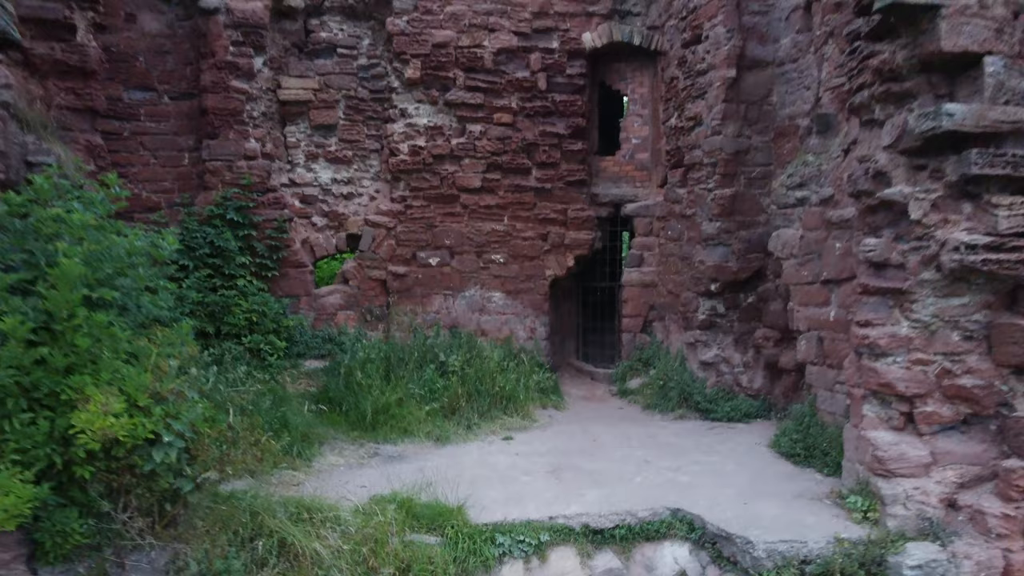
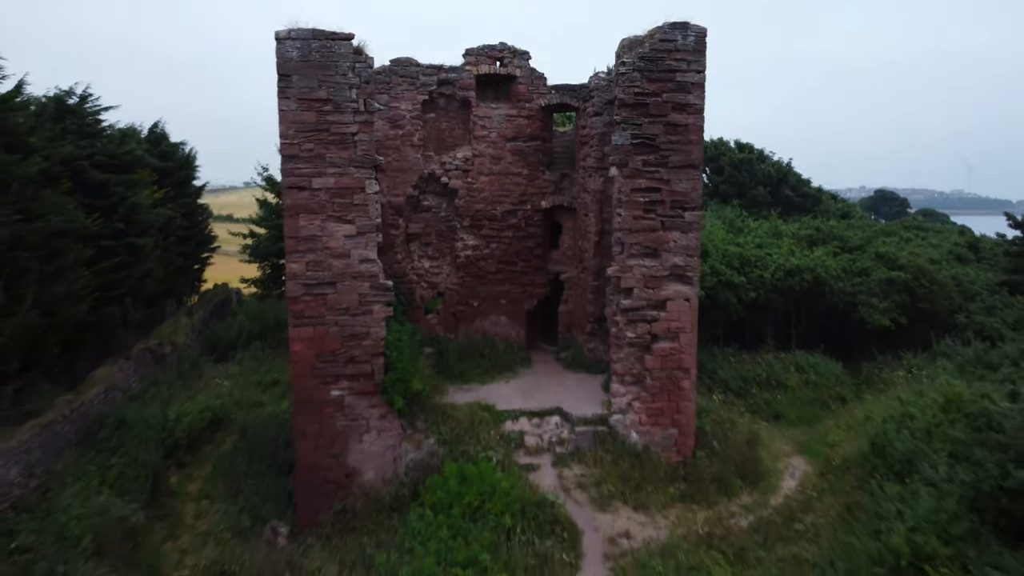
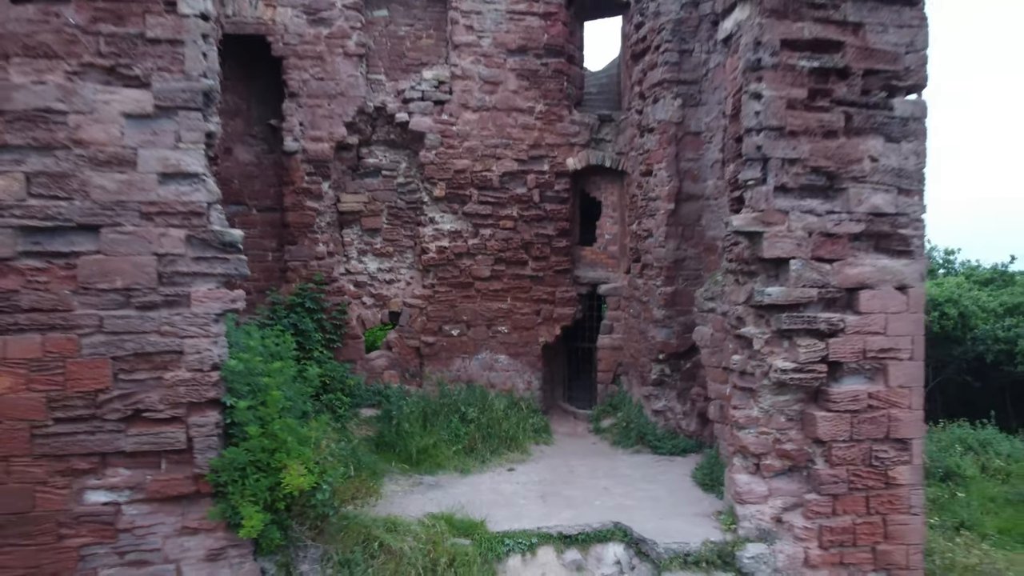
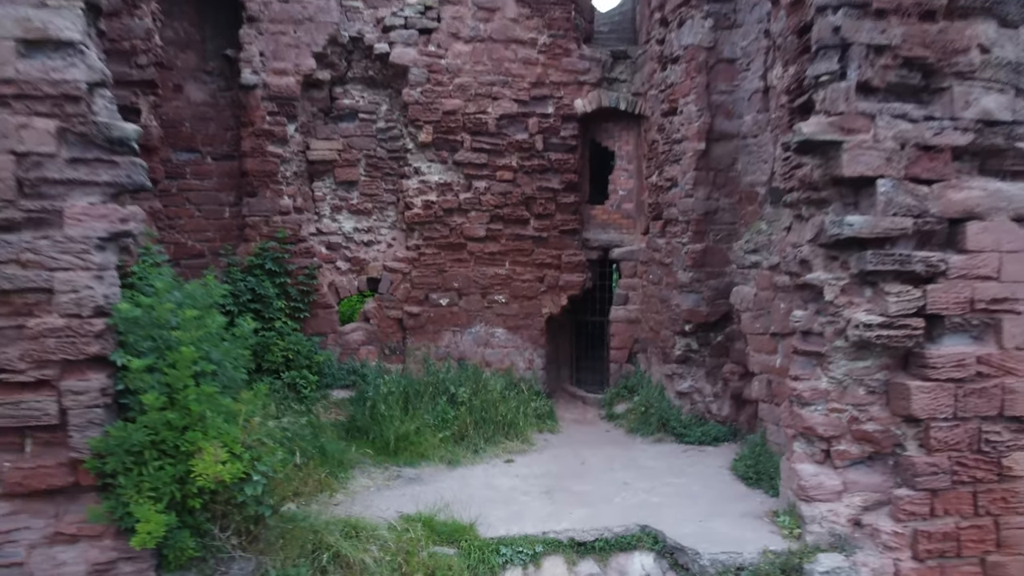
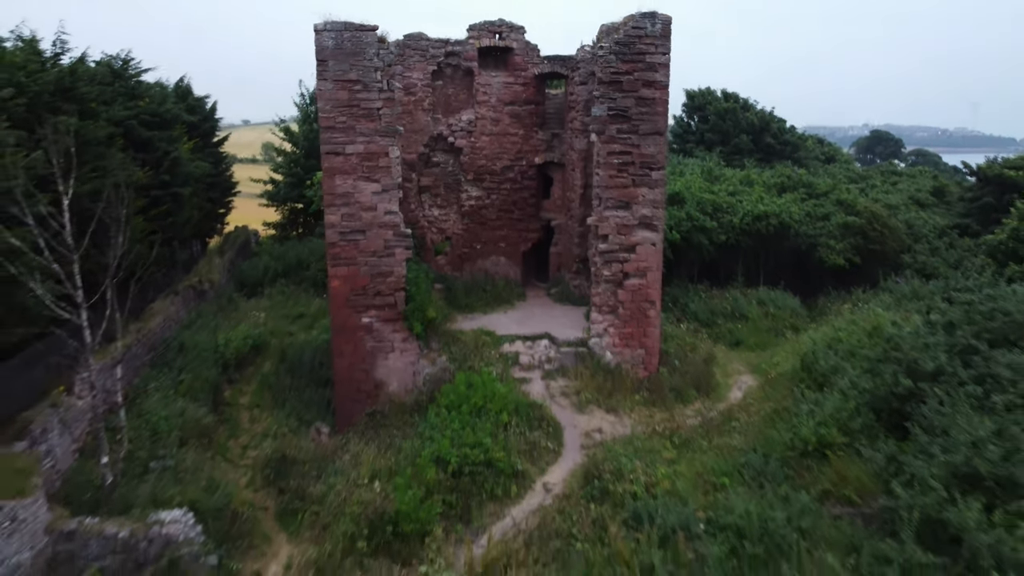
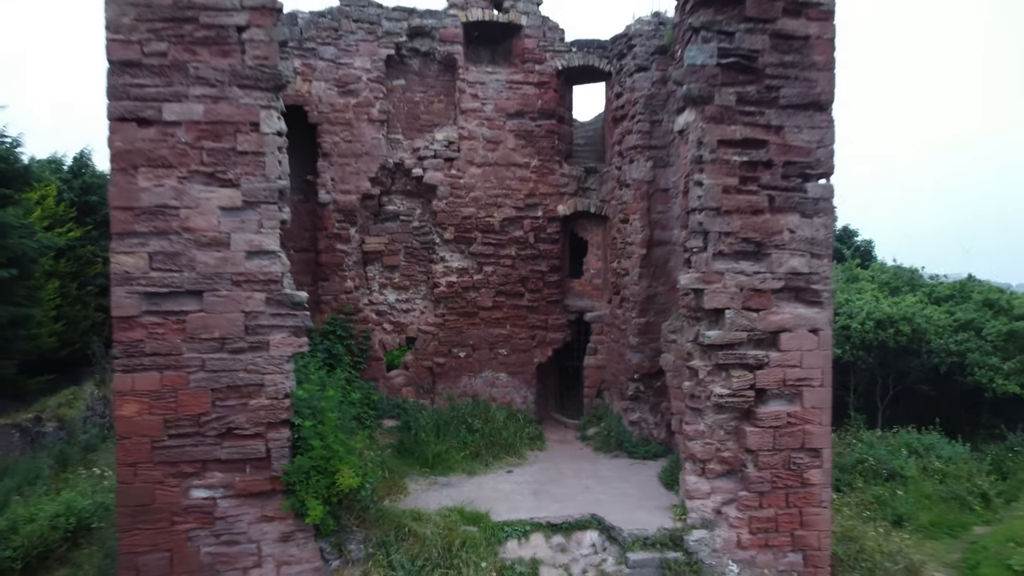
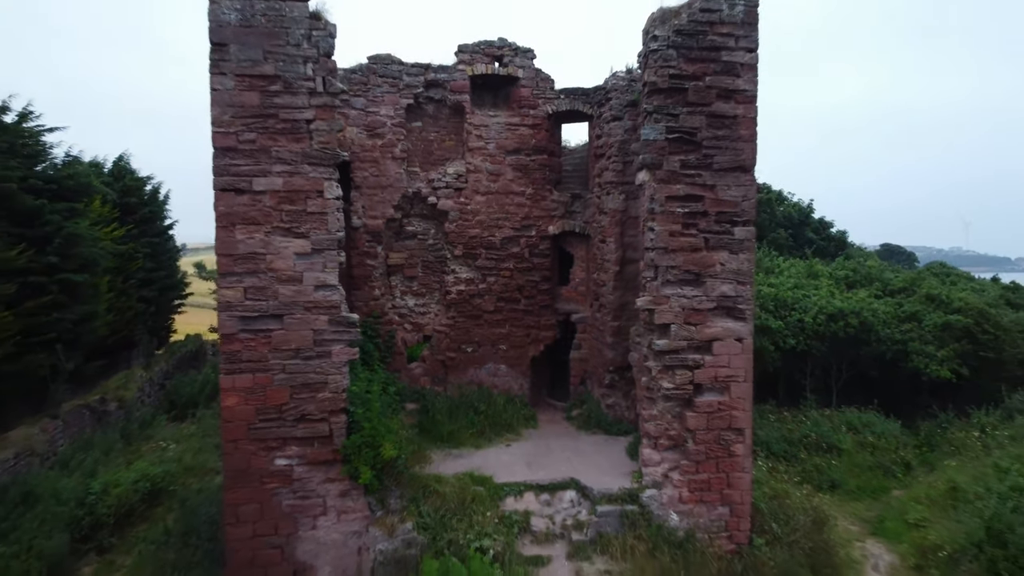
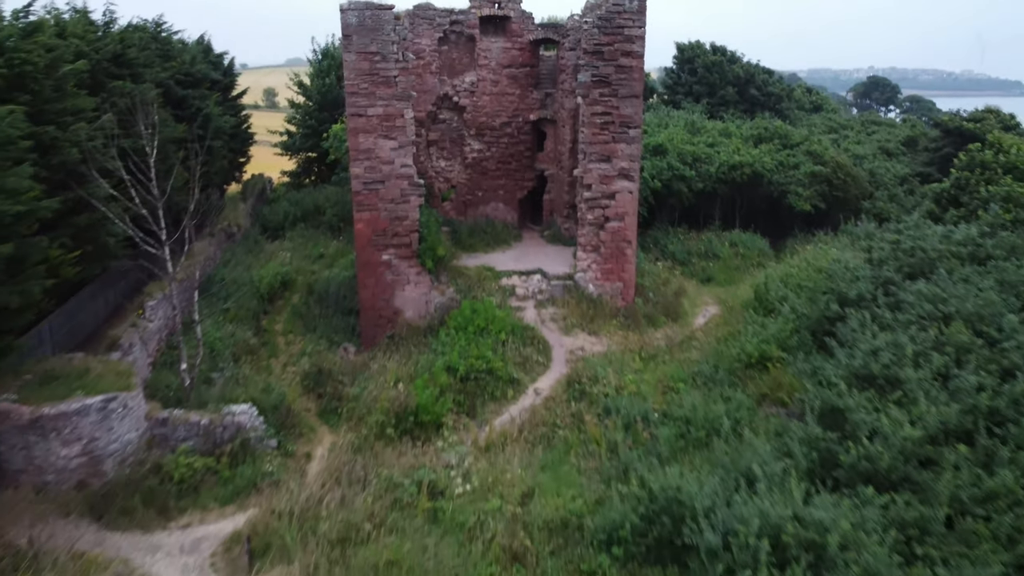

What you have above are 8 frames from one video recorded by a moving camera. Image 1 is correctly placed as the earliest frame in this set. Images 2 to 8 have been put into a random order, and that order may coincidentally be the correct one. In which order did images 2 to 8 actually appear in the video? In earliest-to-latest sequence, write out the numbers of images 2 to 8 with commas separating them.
4, 3, 6, 7, 2, 5, 8
